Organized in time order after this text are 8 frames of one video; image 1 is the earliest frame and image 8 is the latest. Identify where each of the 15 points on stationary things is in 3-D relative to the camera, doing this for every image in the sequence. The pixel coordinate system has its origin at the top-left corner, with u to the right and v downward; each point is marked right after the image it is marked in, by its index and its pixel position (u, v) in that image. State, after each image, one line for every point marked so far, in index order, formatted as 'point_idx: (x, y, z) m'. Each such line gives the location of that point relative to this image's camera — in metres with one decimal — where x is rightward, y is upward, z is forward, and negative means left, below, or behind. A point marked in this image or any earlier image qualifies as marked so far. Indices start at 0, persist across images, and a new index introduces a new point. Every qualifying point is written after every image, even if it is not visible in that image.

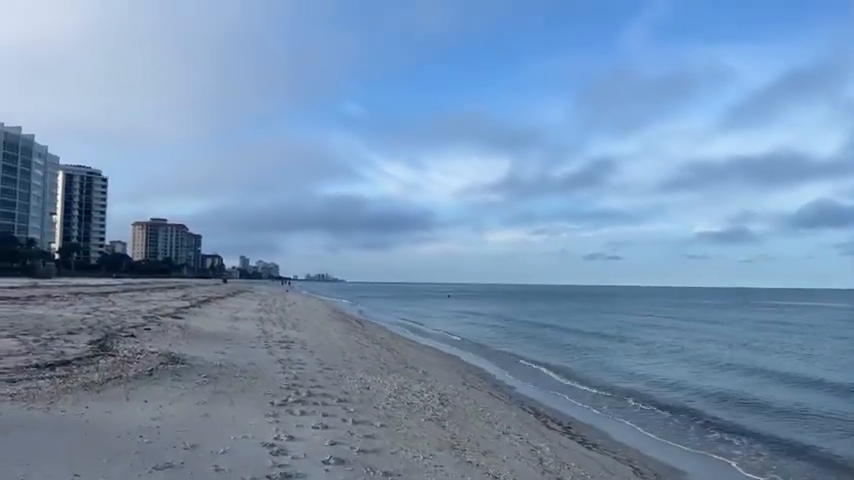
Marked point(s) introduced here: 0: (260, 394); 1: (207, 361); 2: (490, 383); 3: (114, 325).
0: (-2.7, -2.5, +10.8) m
1: (-4.5, -2.5, +13.6) m
2: (+1.6, -3.6, +16.8) m
3: (-9.0, -2.5, +19.1) m
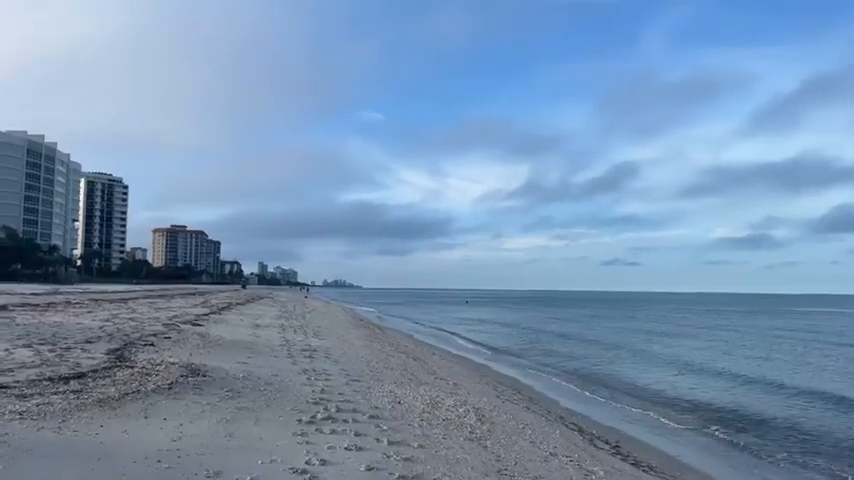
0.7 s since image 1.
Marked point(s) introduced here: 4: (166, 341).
0: (-2.1, -2.6, +10.0) m
1: (-3.8, -2.6, +12.9) m
2: (+2.4, -3.8, +15.9) m
3: (-8.2, -2.6, +18.5) m
4: (-7.0, -2.7, +17.7) m
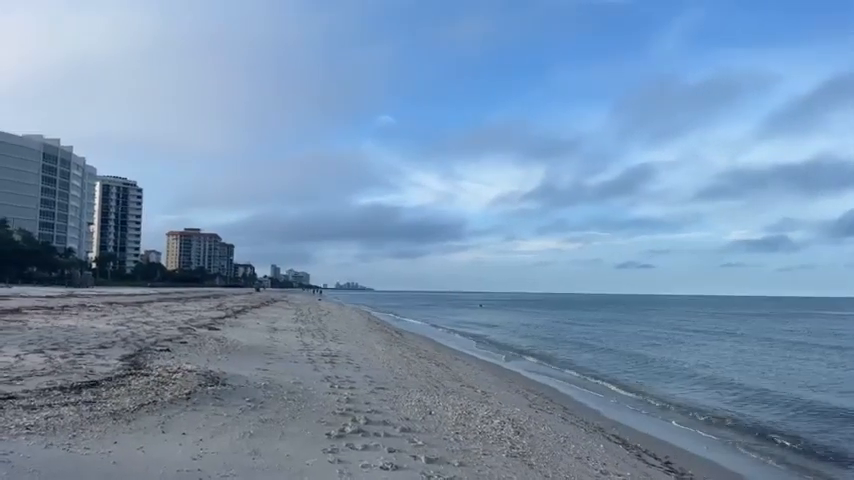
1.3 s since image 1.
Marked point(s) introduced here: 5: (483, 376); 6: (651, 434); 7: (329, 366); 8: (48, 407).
0: (-1.6, -2.6, +9.3) m
1: (-3.3, -2.6, +12.2) m
2: (+3.0, -3.8, +15.1) m
3: (-7.5, -2.7, +17.9) m
4: (-6.3, -2.7, +17.1) m
5: (+1.6, -4.0, +19.5) m
6: (+4.5, -3.9, +13.3) m
7: (-2.5, -3.2, +16.6) m
8: (-4.7, -2.1, +8.3) m
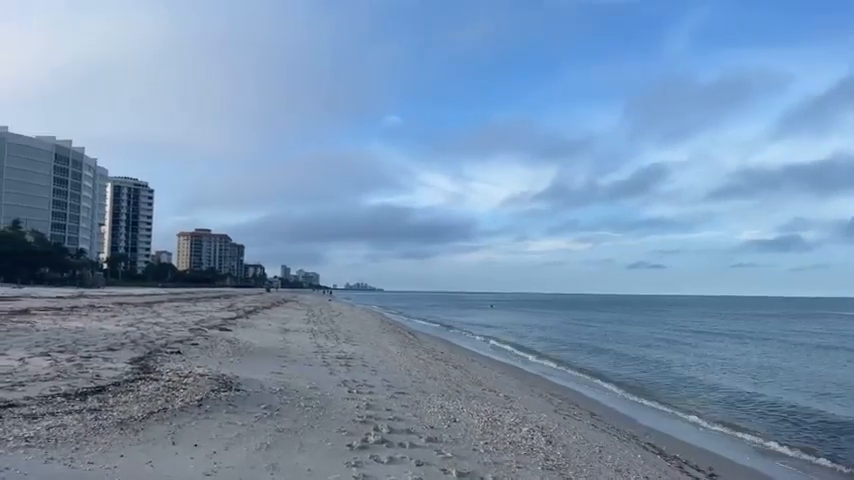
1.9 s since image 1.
0: (-1.2, -2.5, +8.7) m
1: (-2.8, -2.5, +11.6) m
2: (+3.5, -3.7, +14.4) m
3: (-7.0, -2.6, +17.4) m
4: (-5.8, -2.7, +16.5) m
5: (+2.2, -4.0, +18.8) m
6: (+4.9, -3.8, +12.6) m
7: (-2.0, -3.1, +16.0) m
8: (-4.4, -2.1, +7.8) m
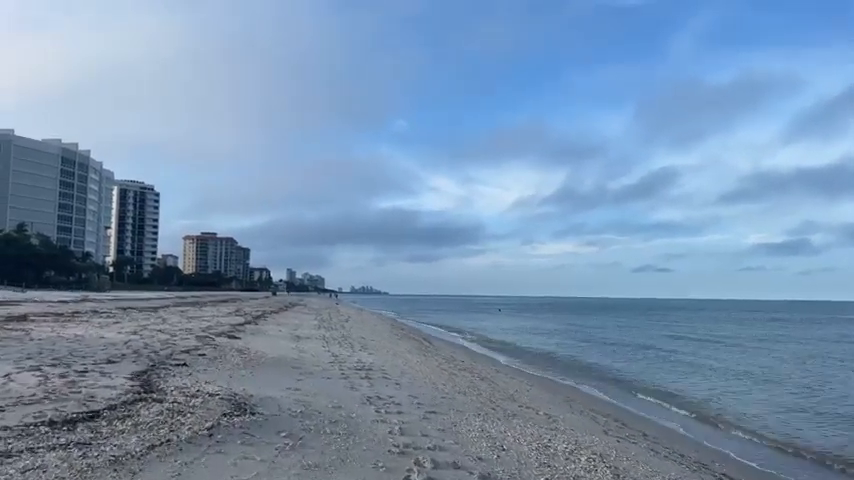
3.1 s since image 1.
0: (-0.6, -2.5, +7.2) m
1: (-2.2, -2.5, +10.2) m
2: (+4.1, -3.7, +12.9) m
3: (-6.3, -2.7, +16.0) m
4: (-5.1, -2.7, +15.1) m
5: (+2.8, -4.0, +17.4) m
6: (+5.5, -3.8, +11.1) m
7: (-1.3, -3.1, +14.6) m
8: (-3.8, -2.0, +6.3) m
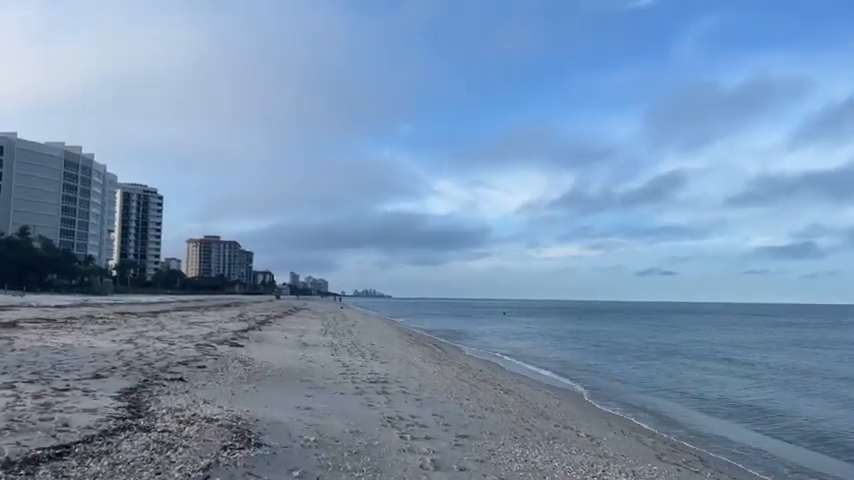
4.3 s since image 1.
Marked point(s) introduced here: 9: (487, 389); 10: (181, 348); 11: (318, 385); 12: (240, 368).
0: (-0.2, -2.5, +5.7) m
1: (-1.8, -2.5, +8.7) m
2: (+4.6, -3.7, +11.4) m
3: (-5.8, -2.7, +14.5) m
4: (-4.7, -2.7, +13.6) m
5: (+3.3, -4.0, +15.8) m
6: (+6.0, -3.8, +9.5) m
7: (-0.8, -3.1, +13.1) m
8: (-3.3, -2.0, +4.8) m
9: (+1.6, -3.9, +17.5) m
10: (-6.7, -2.9, +18.2) m
11: (-2.3, -3.0, +13.9) m
12: (-4.2, -2.9, +15.0) m
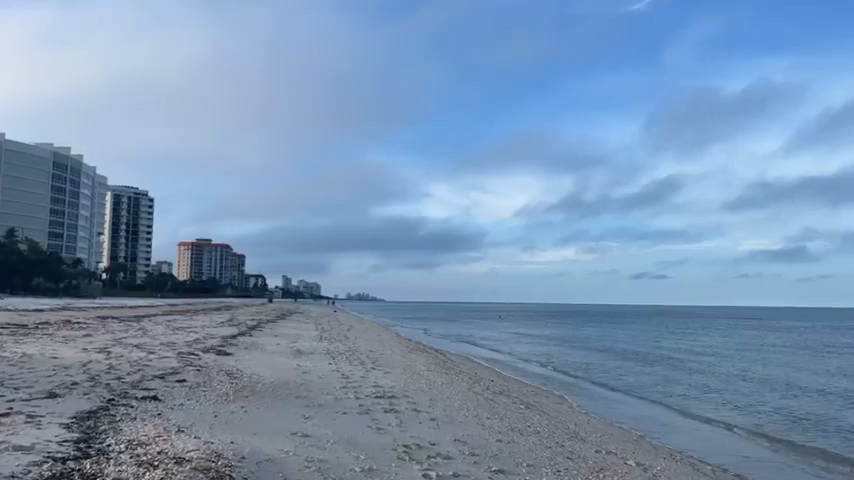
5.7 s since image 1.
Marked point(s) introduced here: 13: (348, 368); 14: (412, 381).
0: (+0.2, -2.3, +3.8) m
1: (-1.4, -2.4, +6.7) m
2: (+4.9, -3.6, +9.5) m
3: (-5.6, -2.5, +12.5) m
4: (-4.4, -2.6, +11.6) m
5: (+3.6, -3.9, +13.9) m
6: (+6.4, -3.7, +7.6) m
7: (-0.5, -3.0, +11.1) m
8: (-2.9, -1.8, +2.8) m
9: (+1.9, -3.8, +15.6) m
10: (-6.5, -2.8, +16.2) m
11: (-2.0, -2.9, +12.0) m
12: (-3.9, -2.8, +13.0) m
13: (-2.2, -3.6, +18.7) m
14: (-0.4, -3.7, +17.5) m
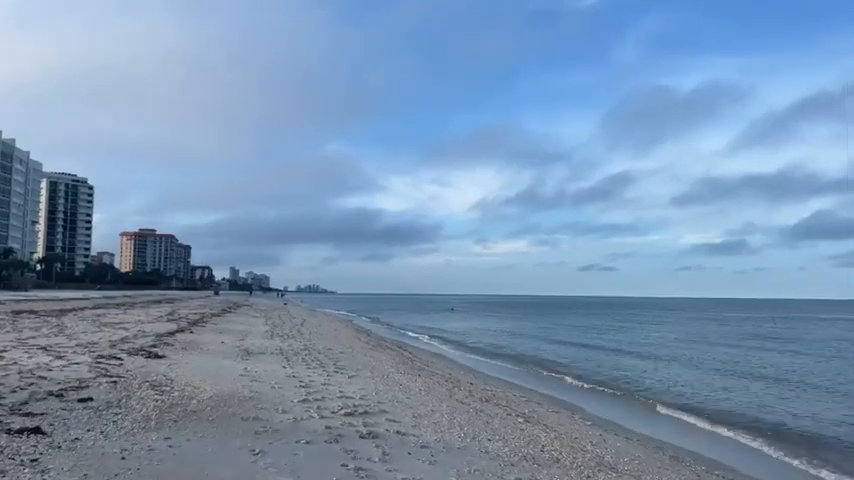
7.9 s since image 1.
0: (+0.7, -2.0, +1.0) m
1: (-1.1, -2.0, +3.8) m
2: (+4.9, -3.3, +7.0) m
3: (-5.7, -2.1, +9.2) m
4: (-4.5, -2.2, +8.5) m
5: (+3.3, -3.5, +11.4) m
6: (+6.5, -3.4, +5.3) m
7: (-0.6, -2.7, +8.3) m
8: (-2.4, -1.5, -0.2) m
9: (+1.4, -3.4, +12.9) m
10: (-6.9, -2.4, +12.9) m
11: (-2.1, -2.5, +9.0) m
12: (-4.1, -2.4, +9.9) m
13: (-2.9, -3.1, +15.7) m
14: (-0.9, -3.3, +14.7) m
